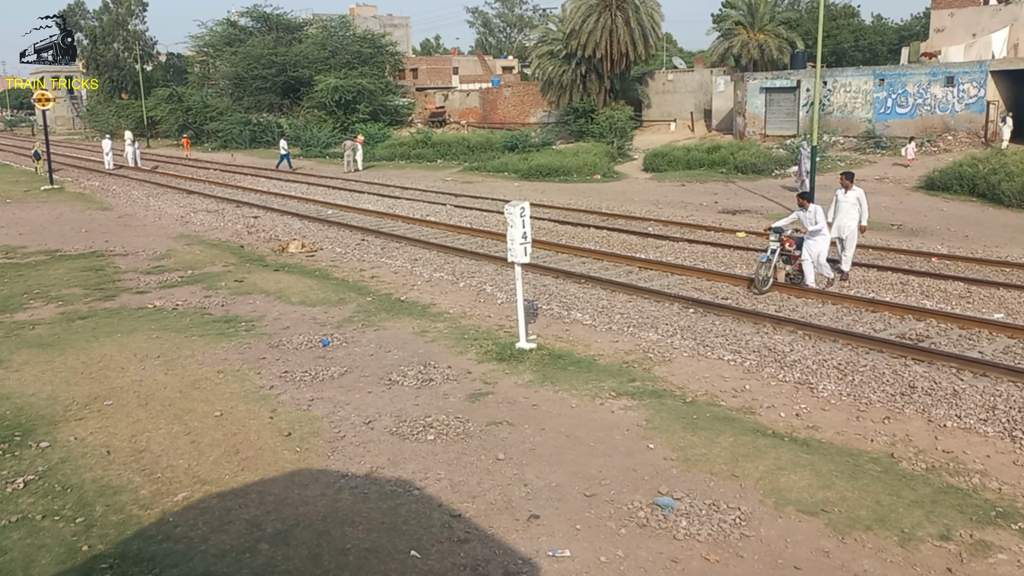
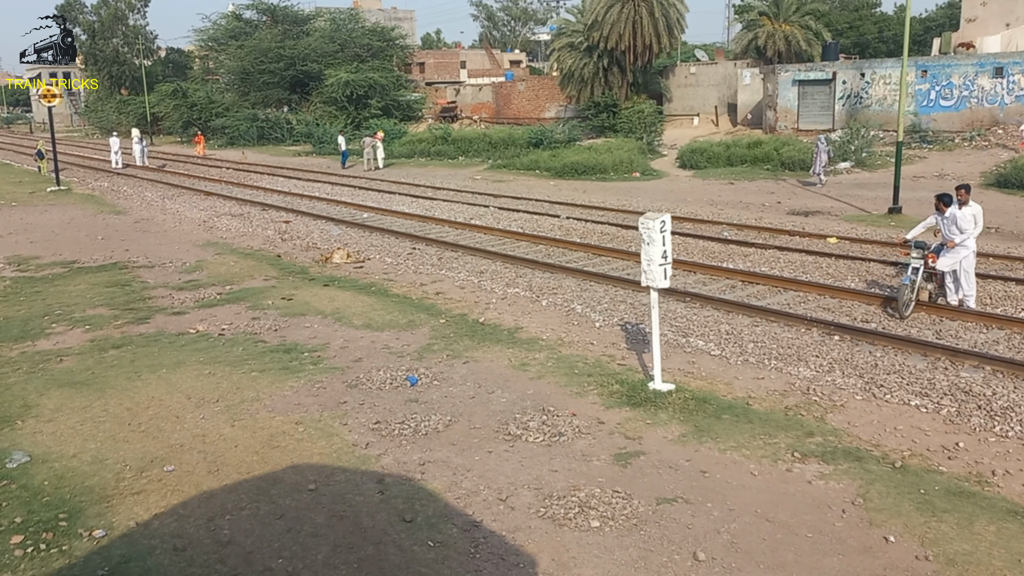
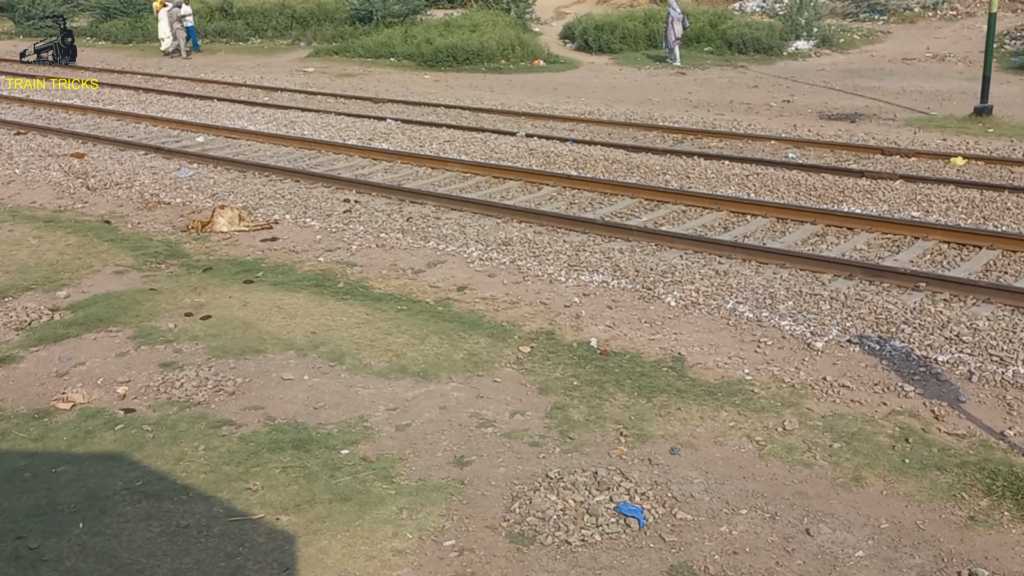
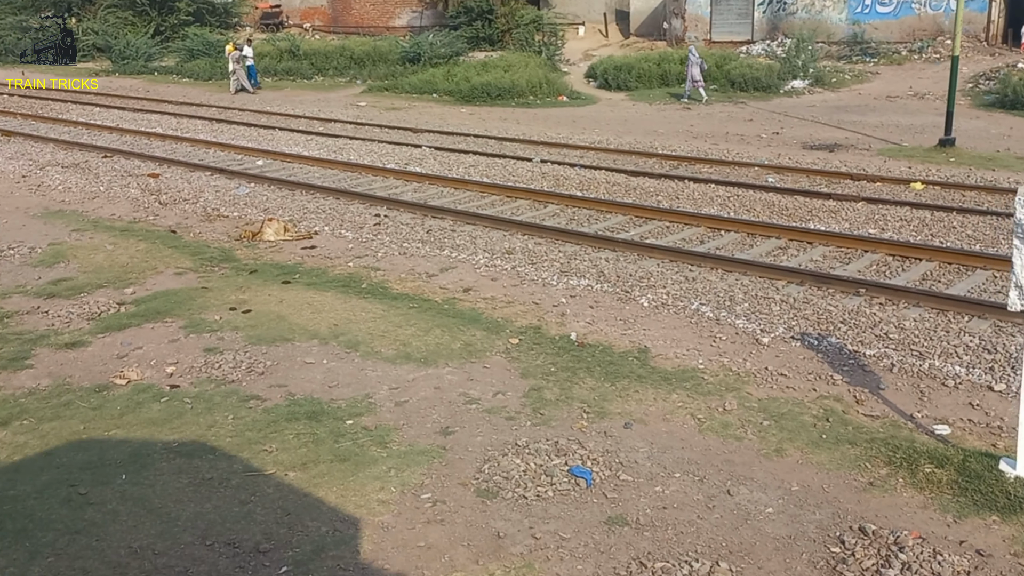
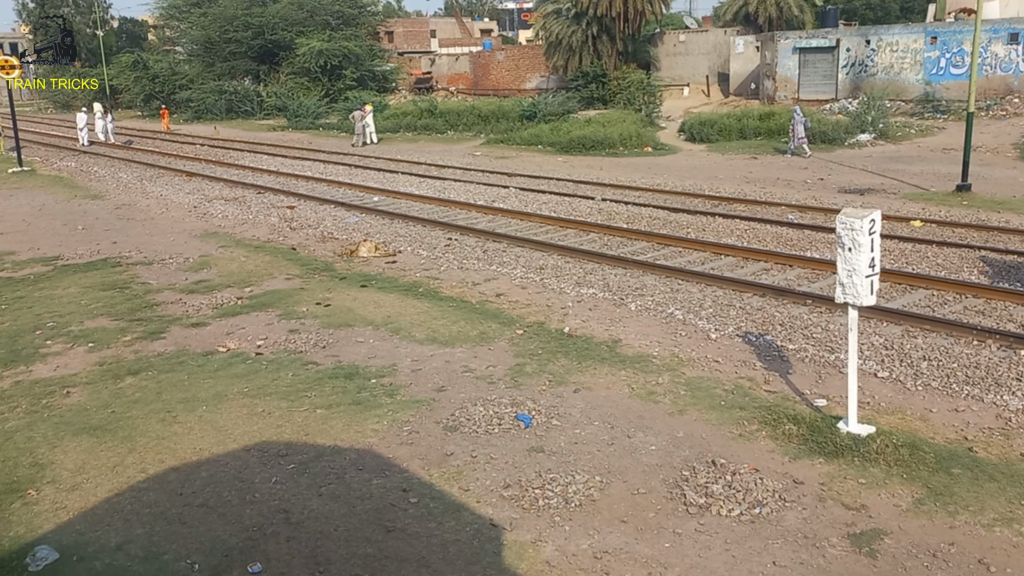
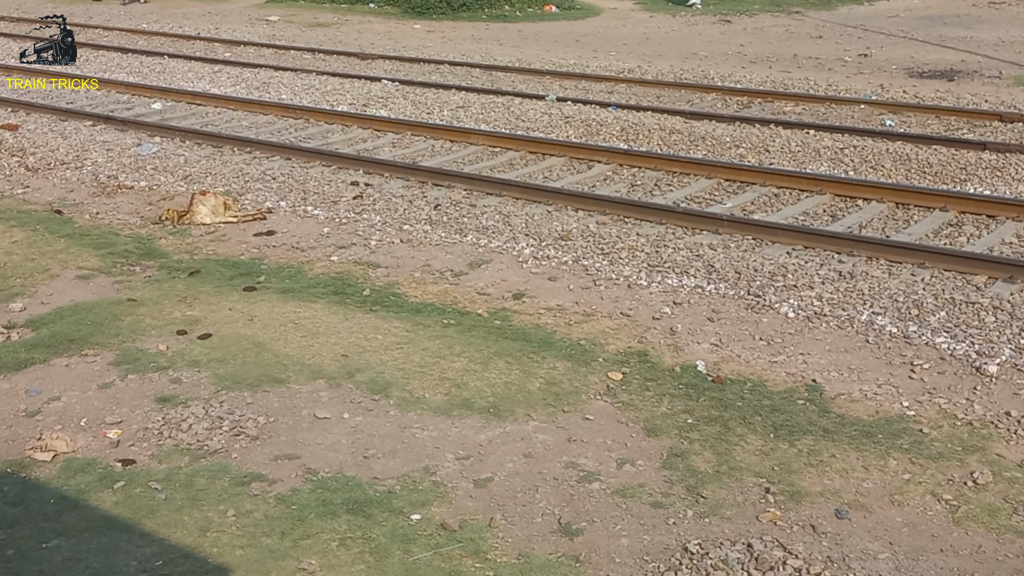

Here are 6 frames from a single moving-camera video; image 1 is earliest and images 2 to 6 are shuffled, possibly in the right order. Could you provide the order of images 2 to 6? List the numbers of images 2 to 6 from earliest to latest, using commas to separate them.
2, 5, 4, 3, 6
